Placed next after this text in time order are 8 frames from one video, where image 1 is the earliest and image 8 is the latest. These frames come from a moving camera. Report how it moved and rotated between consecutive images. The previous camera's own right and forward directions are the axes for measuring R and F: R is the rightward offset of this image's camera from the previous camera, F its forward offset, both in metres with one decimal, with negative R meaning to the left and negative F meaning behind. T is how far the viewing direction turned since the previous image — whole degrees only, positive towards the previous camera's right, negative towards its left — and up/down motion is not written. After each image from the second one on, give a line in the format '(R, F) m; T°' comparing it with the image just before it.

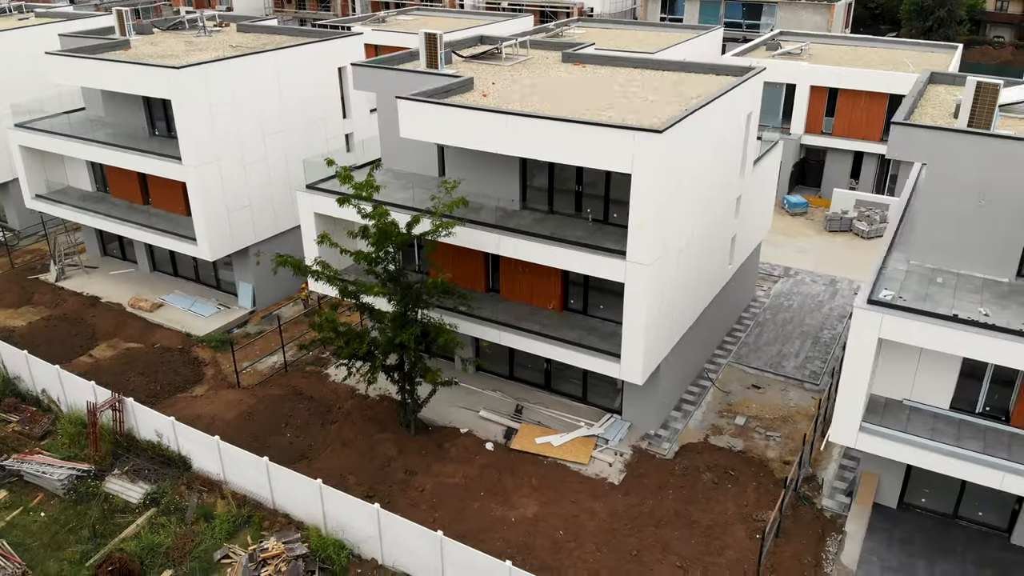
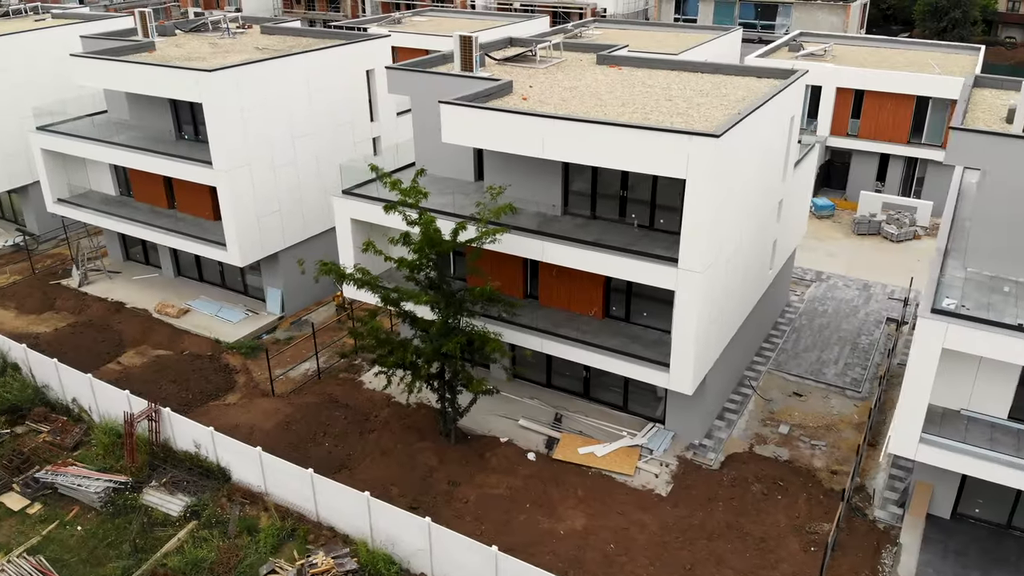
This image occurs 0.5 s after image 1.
(-2.7, +0.4) m; 0°
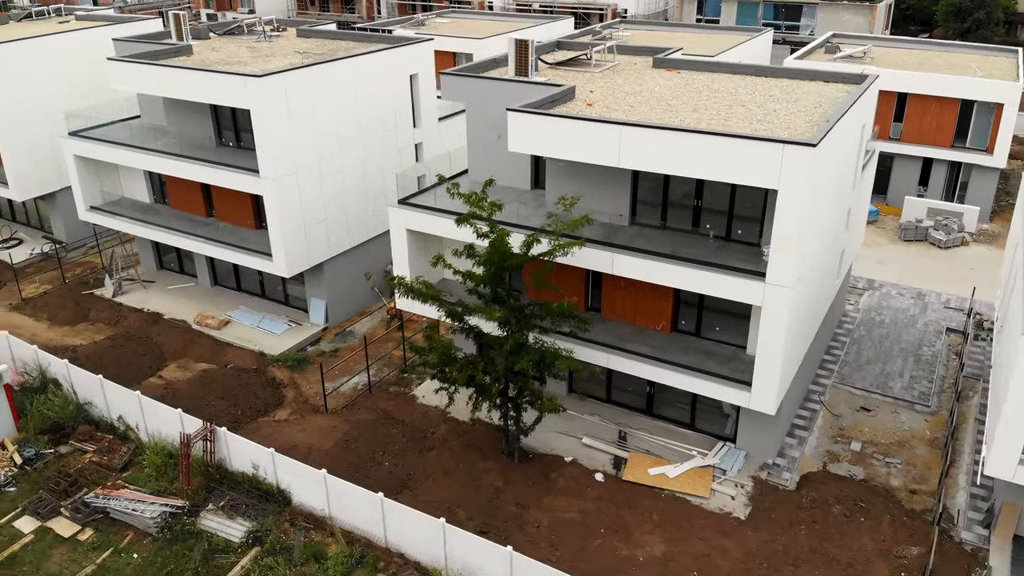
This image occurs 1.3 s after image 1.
(-4.1, +0.8) m; 0°
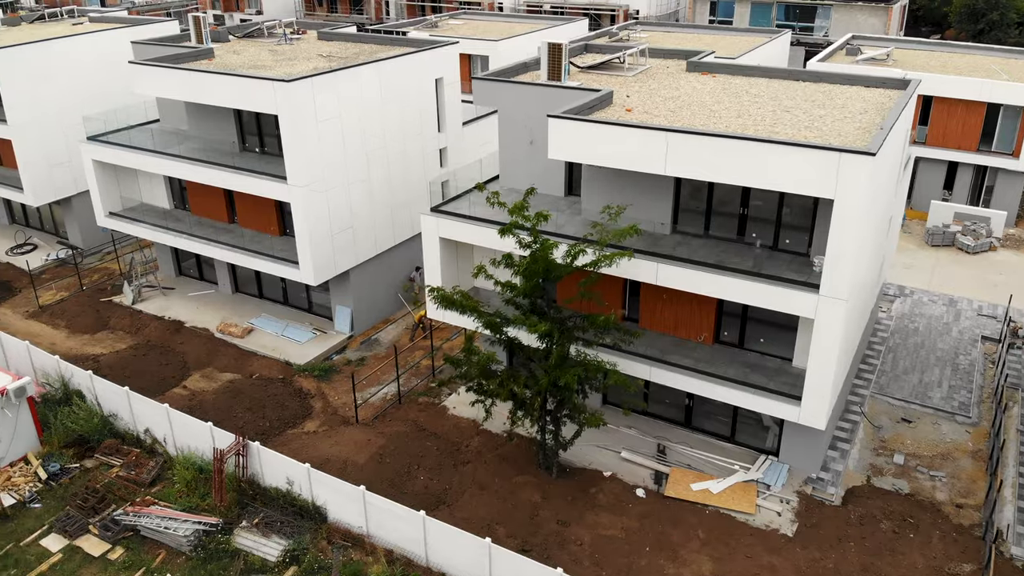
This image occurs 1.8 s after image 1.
(-2.3, +0.5) m; 0°
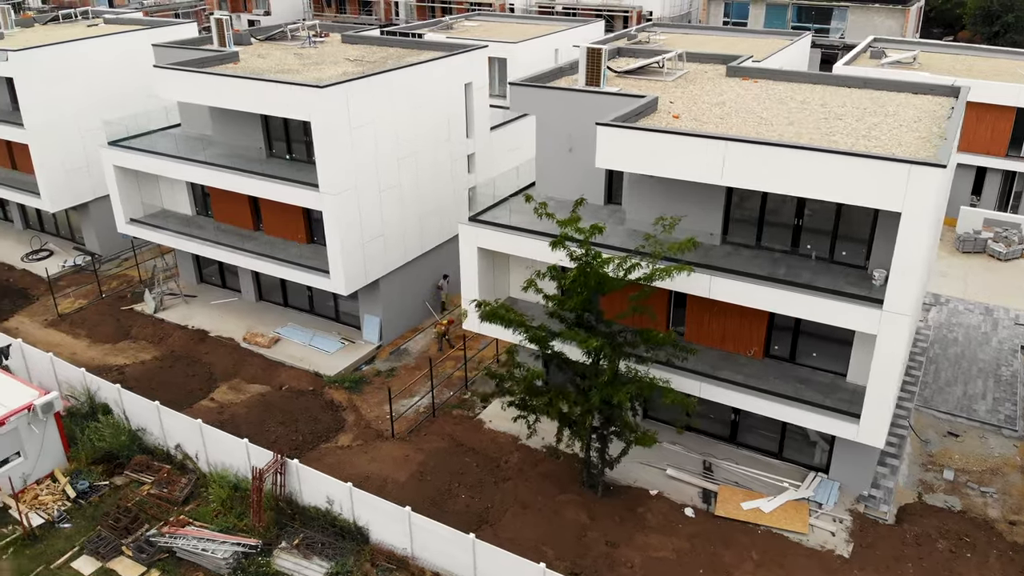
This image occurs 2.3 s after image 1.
(-2.6, +0.6) m; 0°
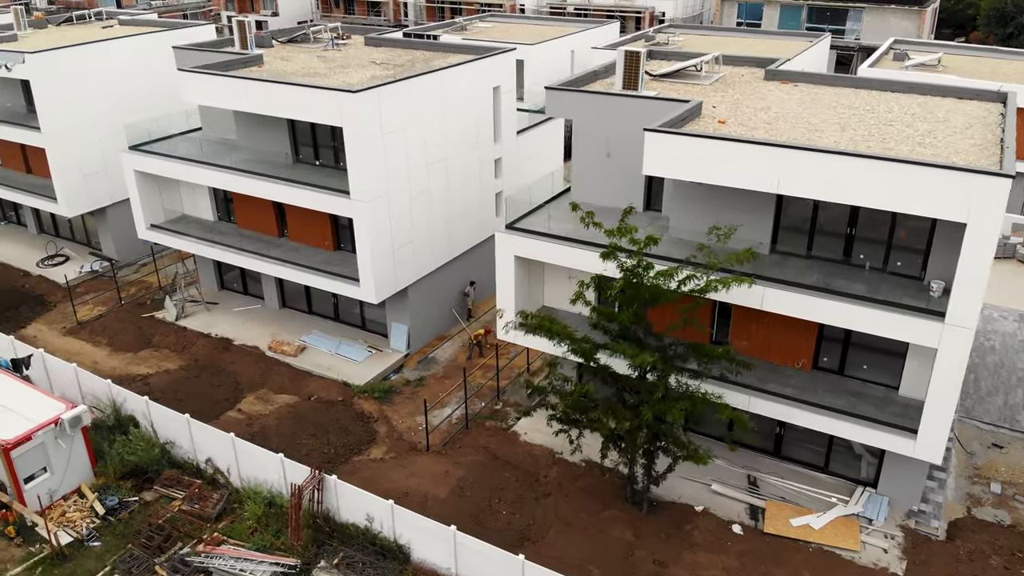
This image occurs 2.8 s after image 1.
(-2.4, +0.5) m; 0°
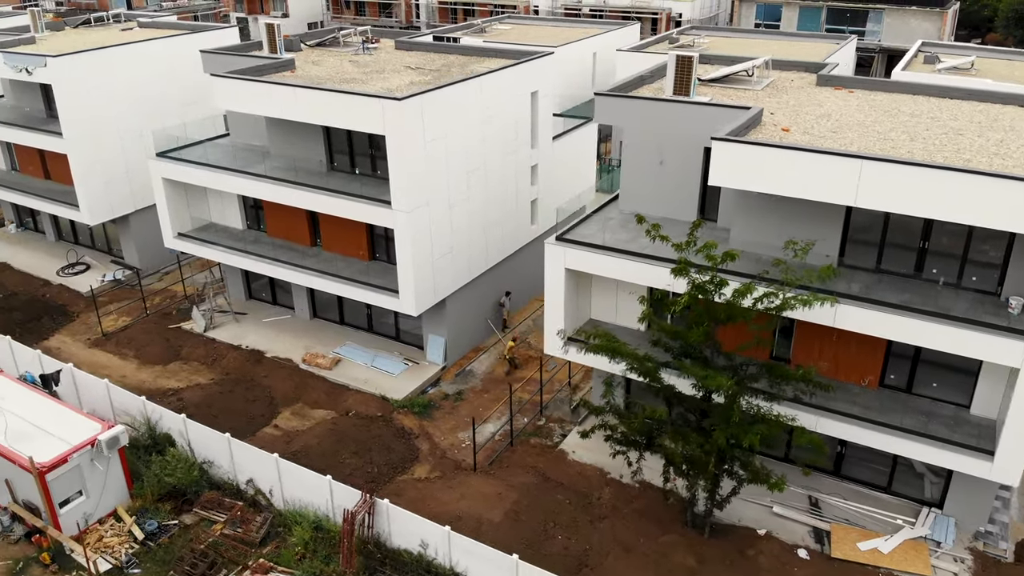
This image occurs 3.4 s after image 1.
(-3.1, +0.7) m; 0°
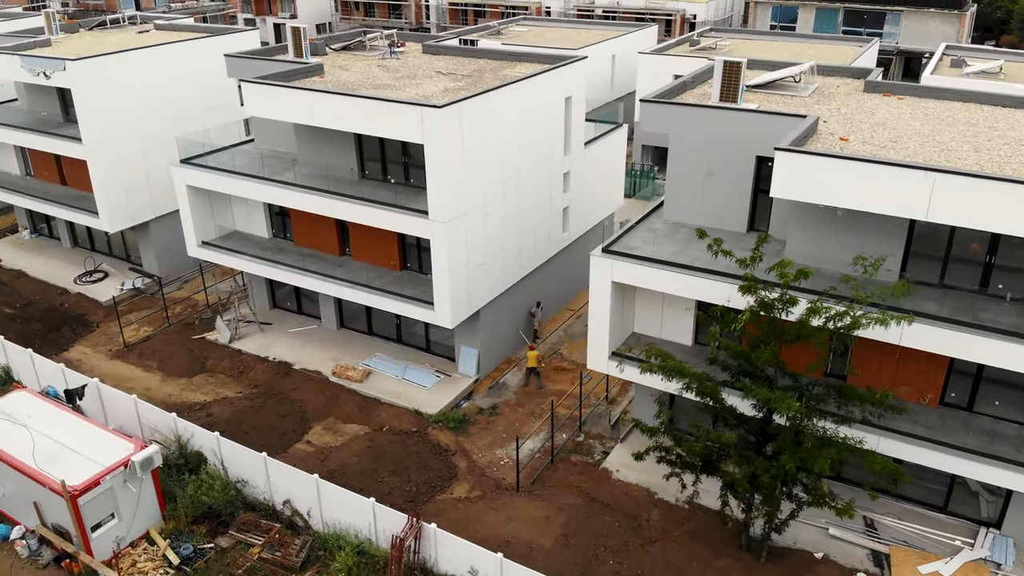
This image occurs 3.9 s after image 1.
(-2.6, +0.6) m; 0°
